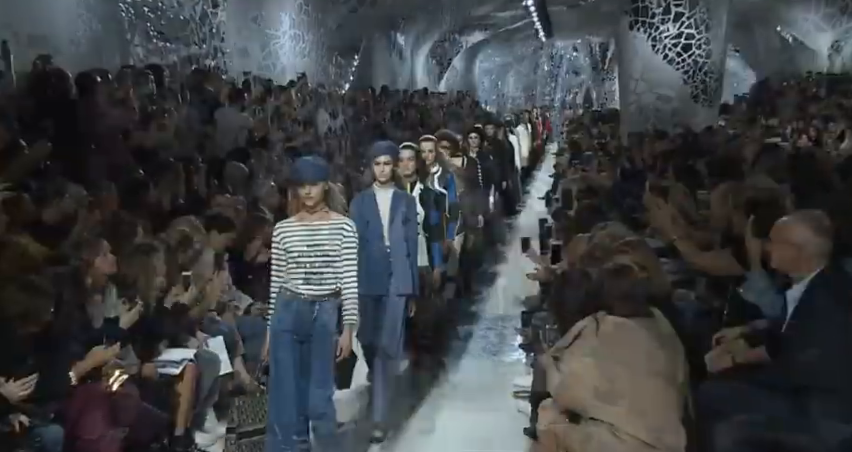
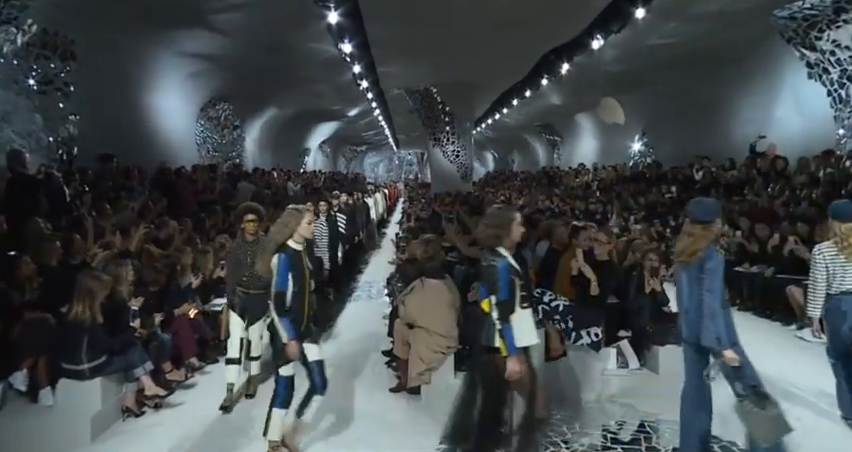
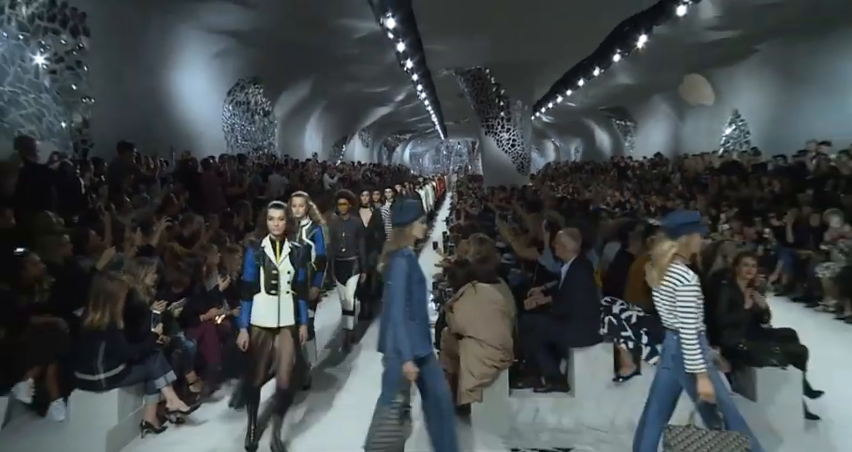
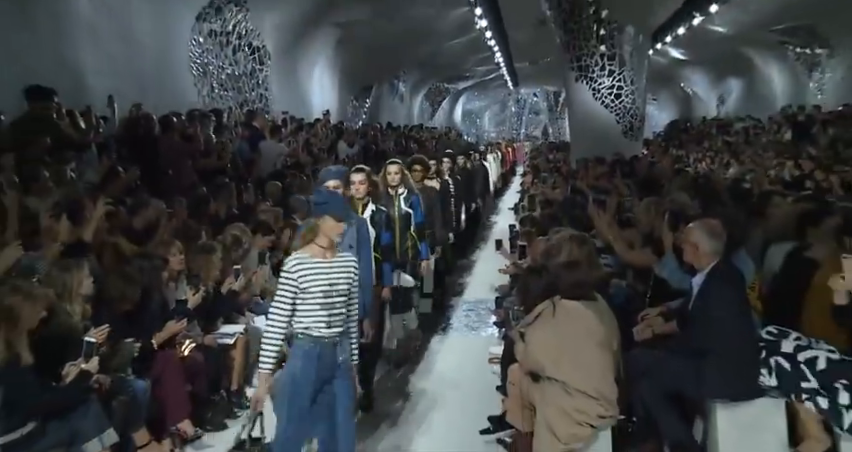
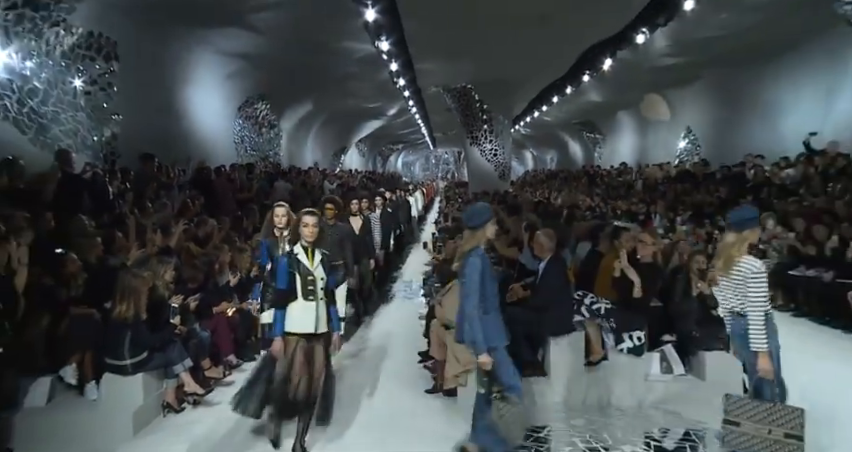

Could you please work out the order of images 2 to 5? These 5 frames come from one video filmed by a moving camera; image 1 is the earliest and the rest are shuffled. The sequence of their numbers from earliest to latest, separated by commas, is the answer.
4, 3, 5, 2
